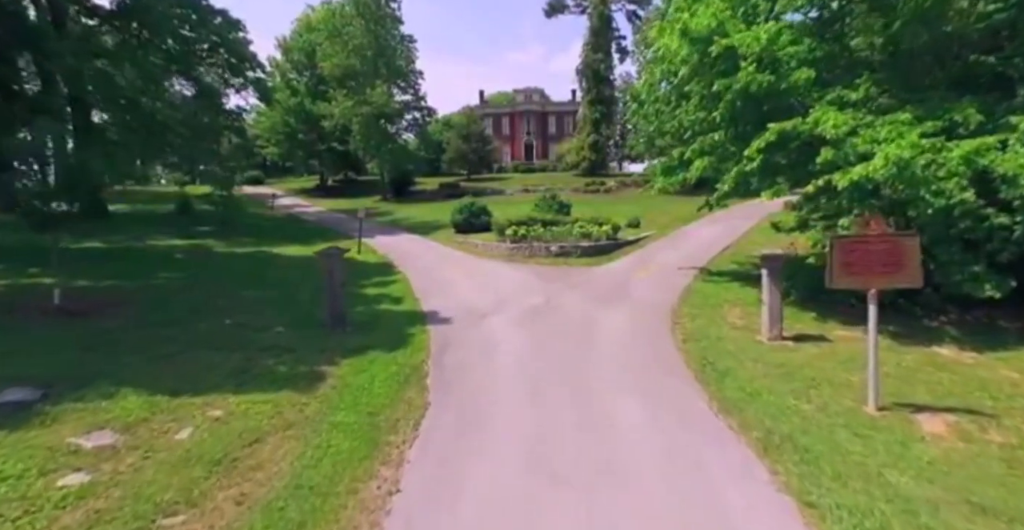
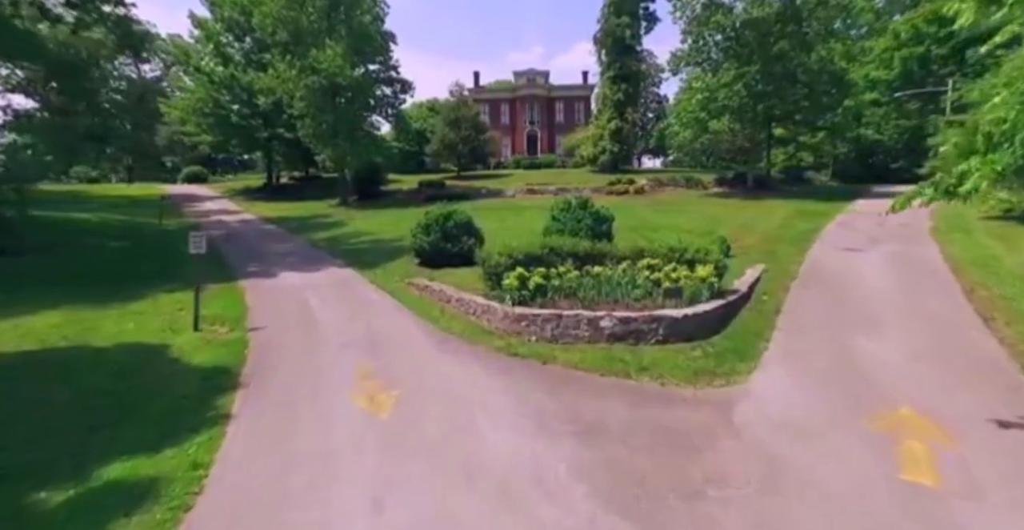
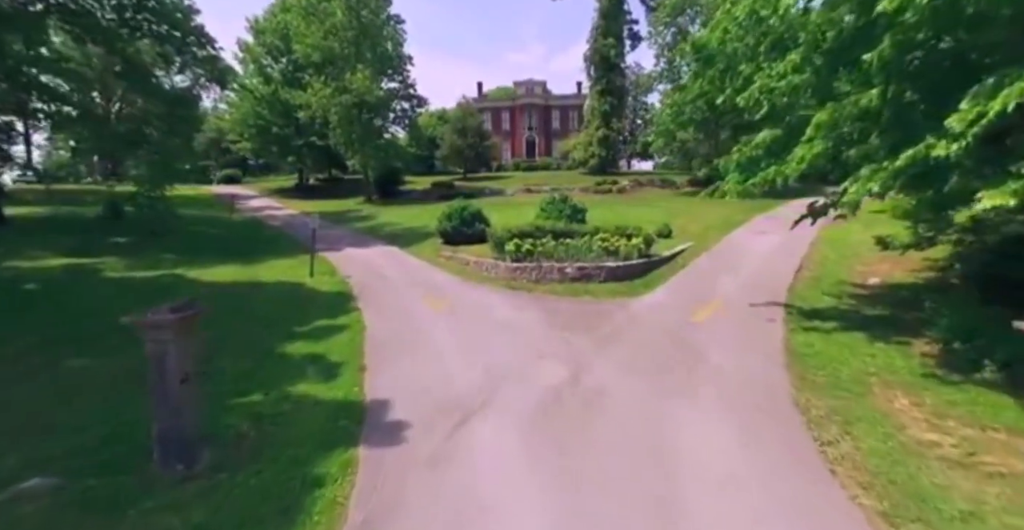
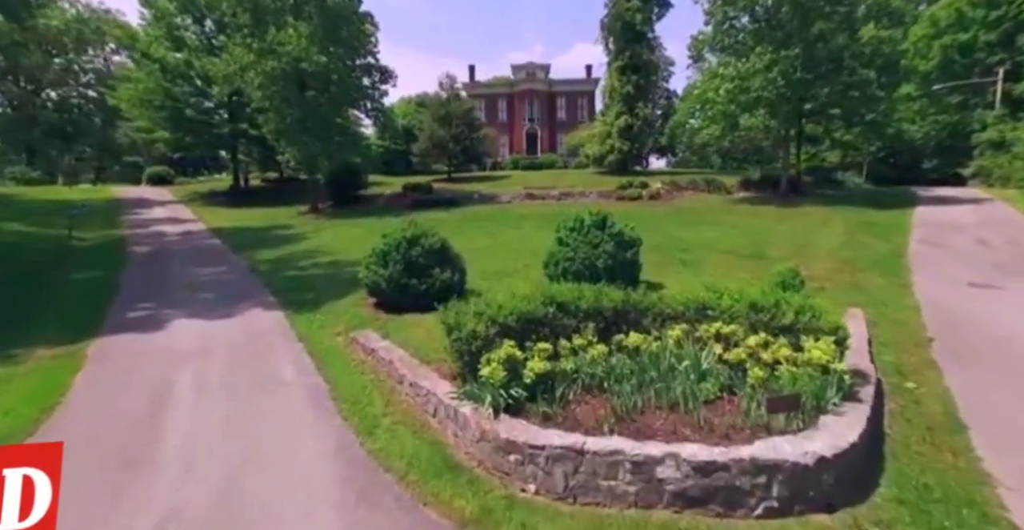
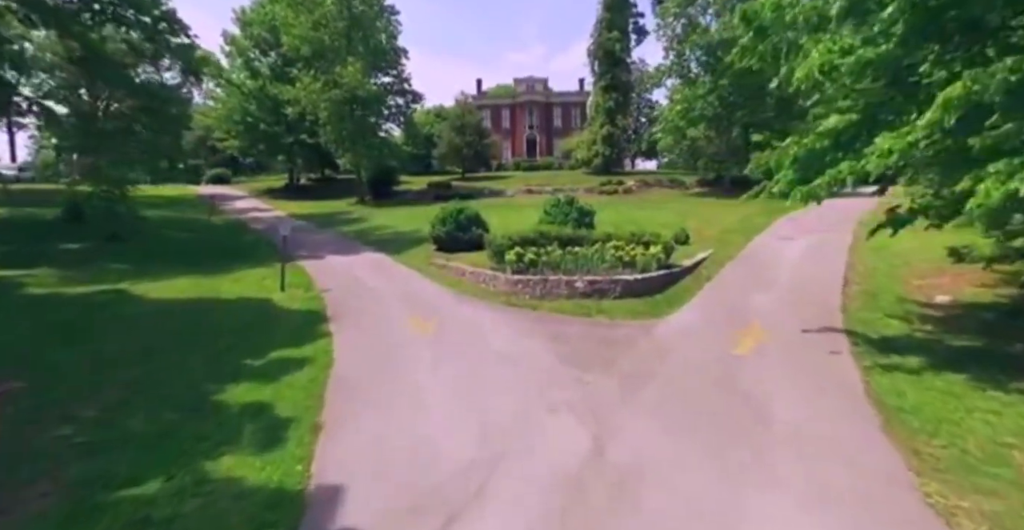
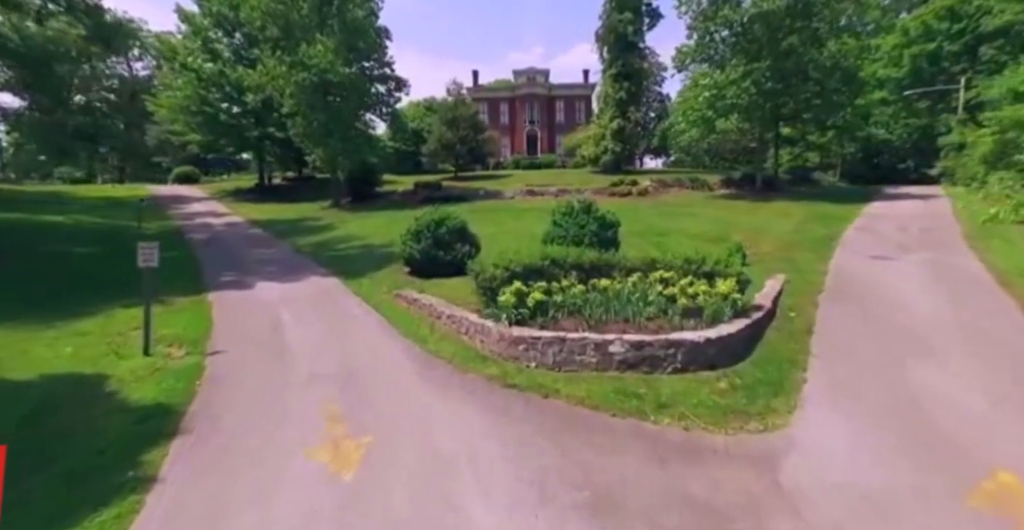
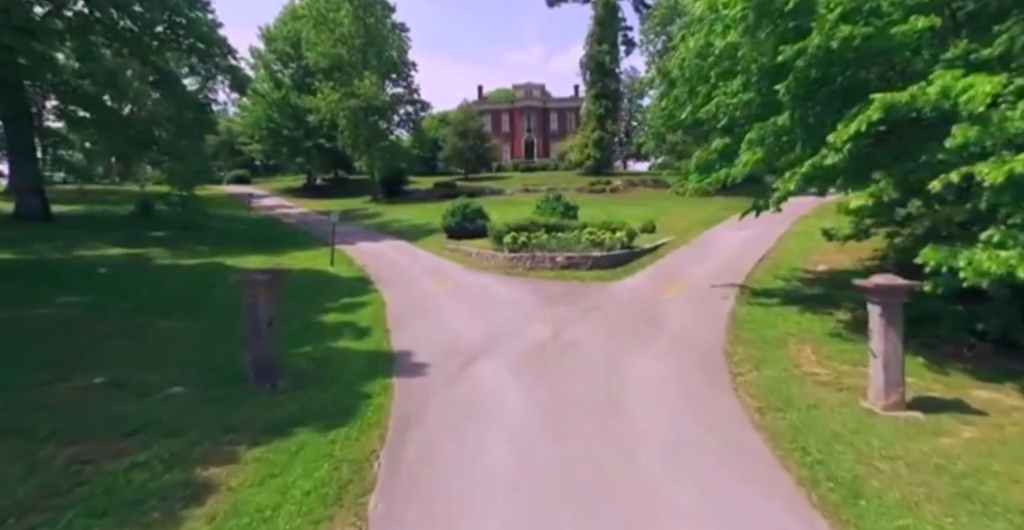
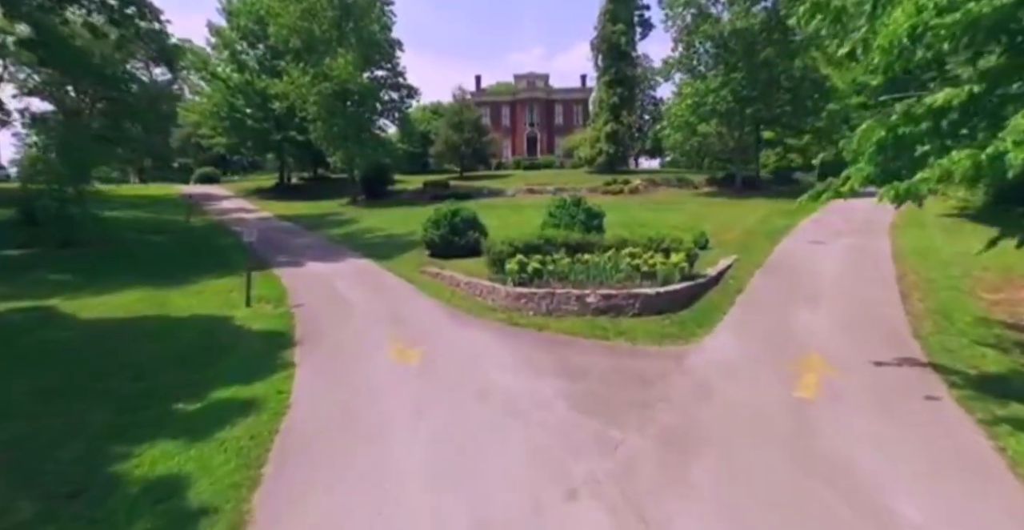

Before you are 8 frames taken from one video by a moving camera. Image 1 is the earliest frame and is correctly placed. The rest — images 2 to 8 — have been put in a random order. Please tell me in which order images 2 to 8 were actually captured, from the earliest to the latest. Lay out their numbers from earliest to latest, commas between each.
7, 3, 5, 8, 2, 6, 4
